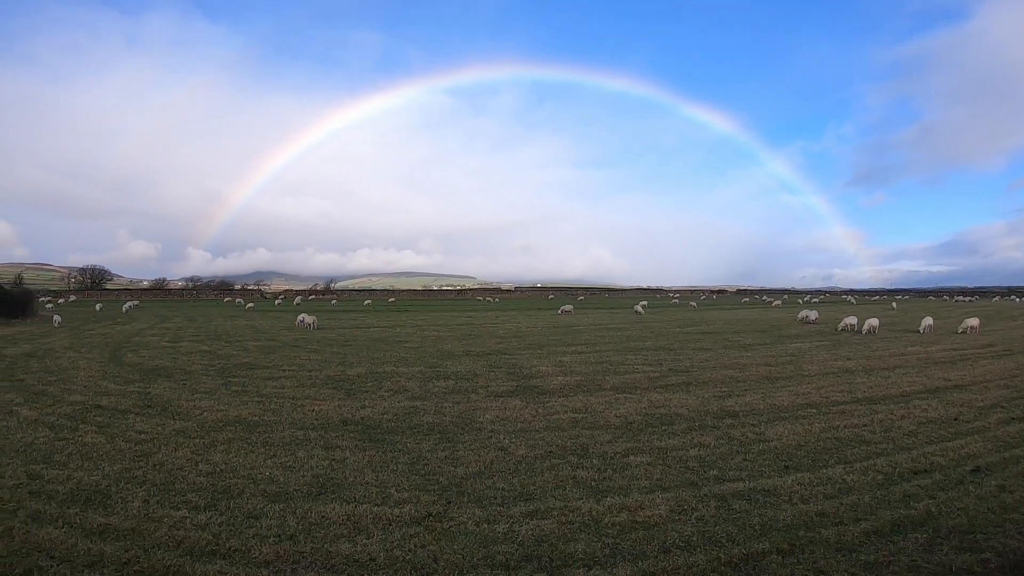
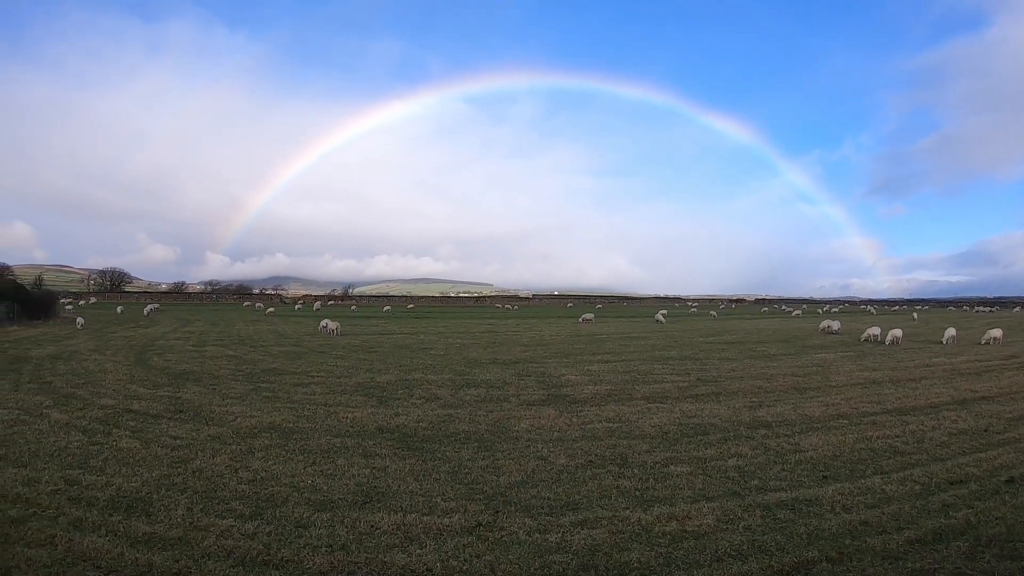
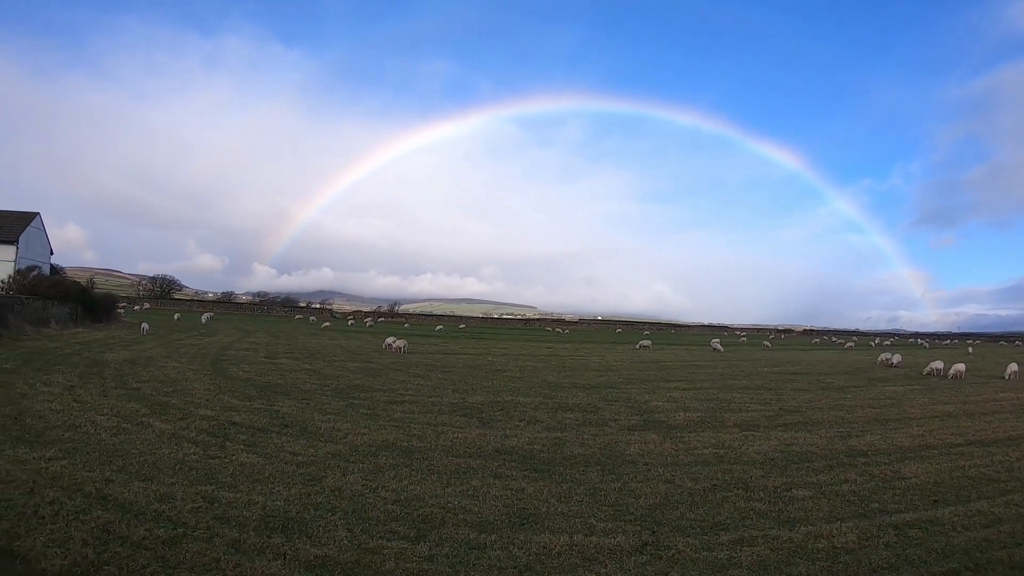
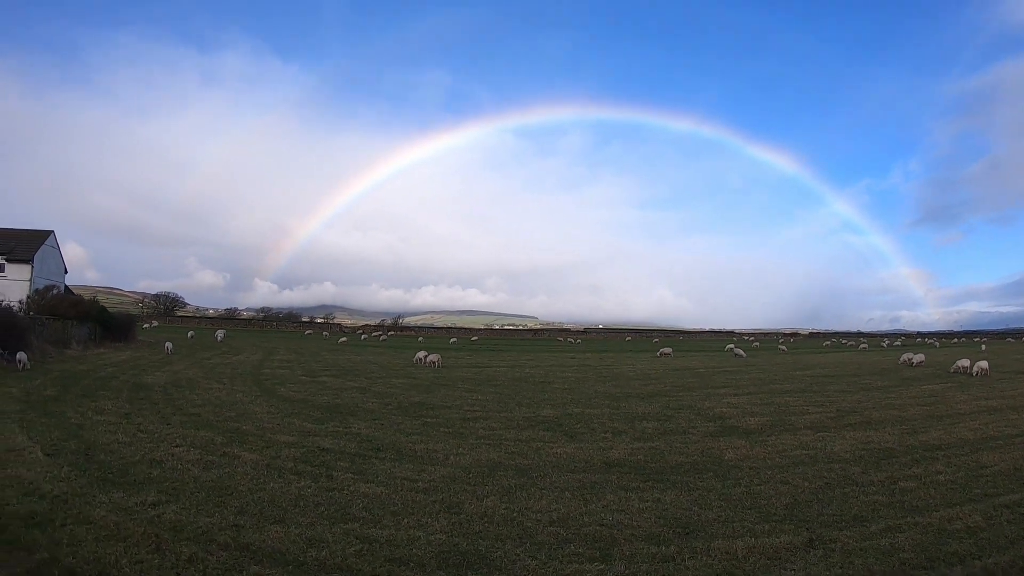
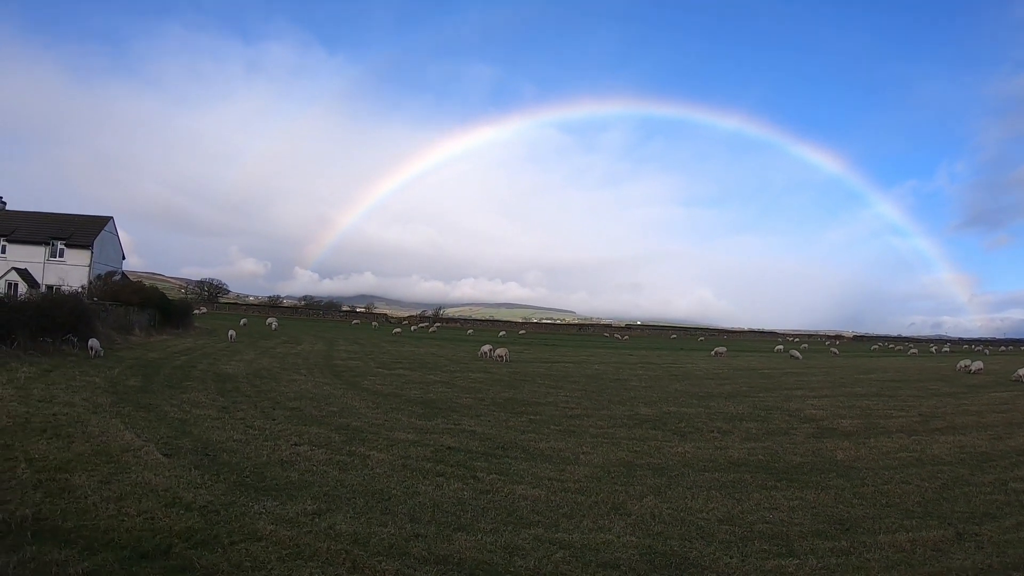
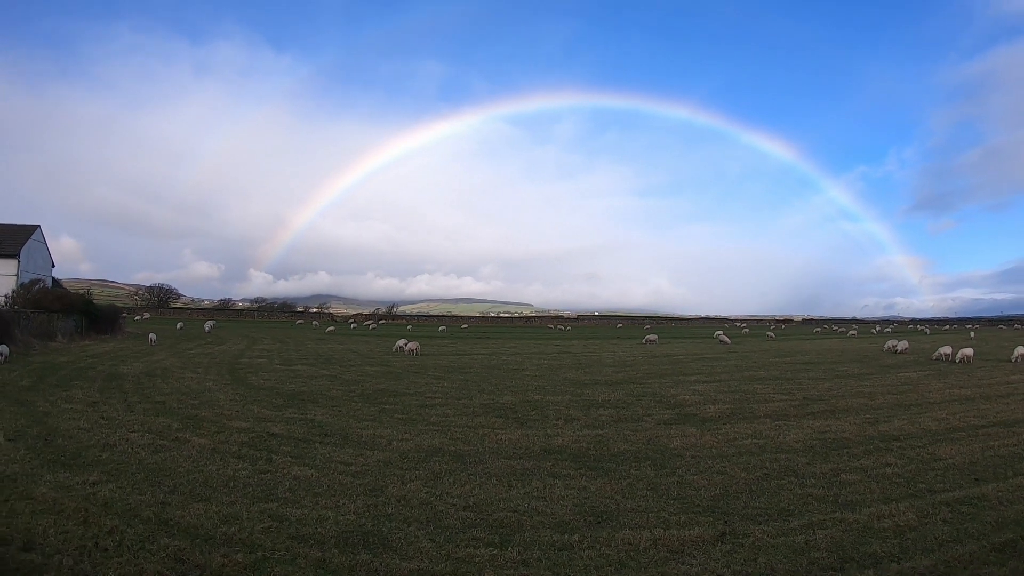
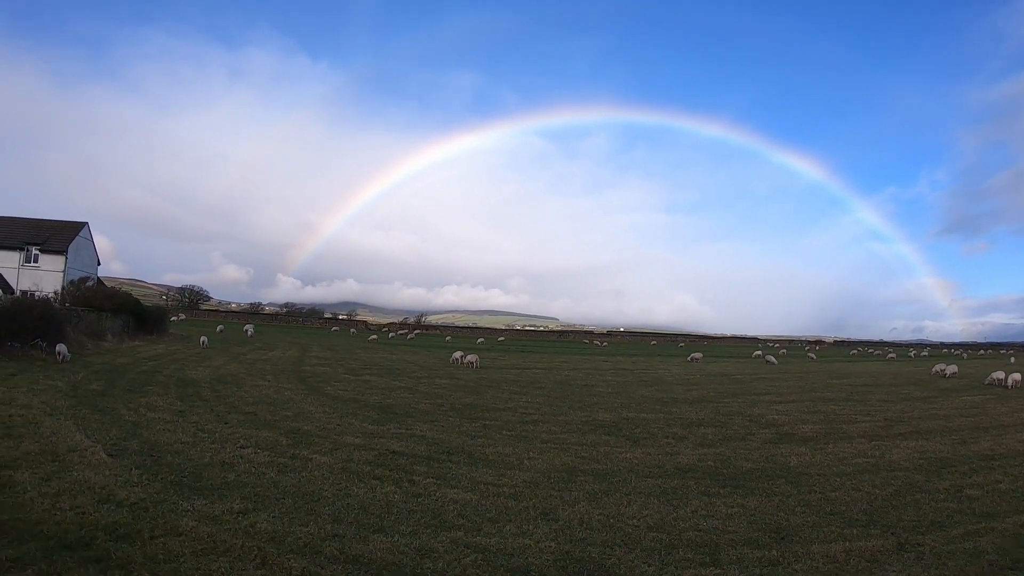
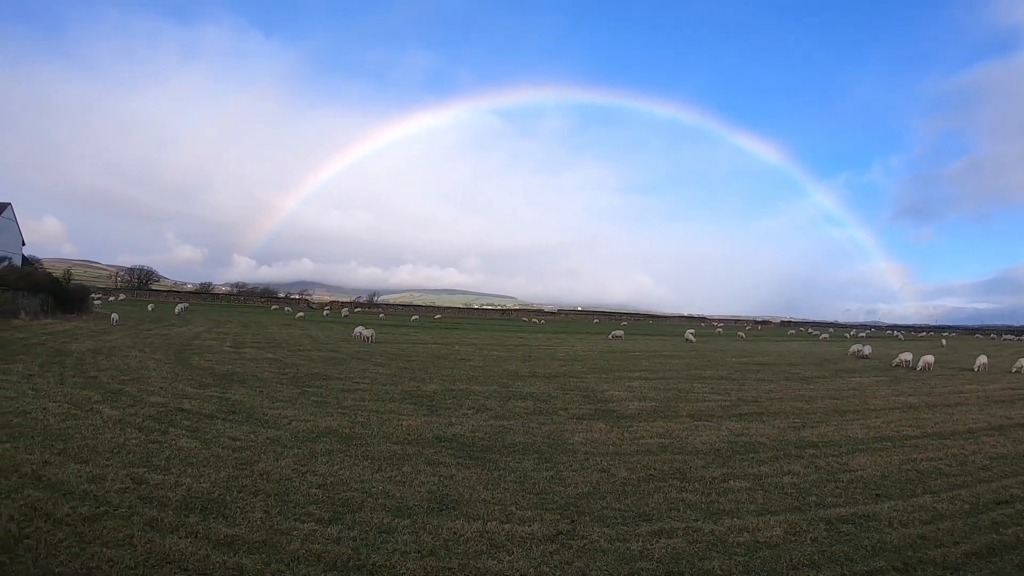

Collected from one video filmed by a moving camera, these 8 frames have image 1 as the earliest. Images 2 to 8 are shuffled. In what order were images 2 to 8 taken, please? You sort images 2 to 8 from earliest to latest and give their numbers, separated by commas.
2, 8, 3, 6, 4, 7, 5
